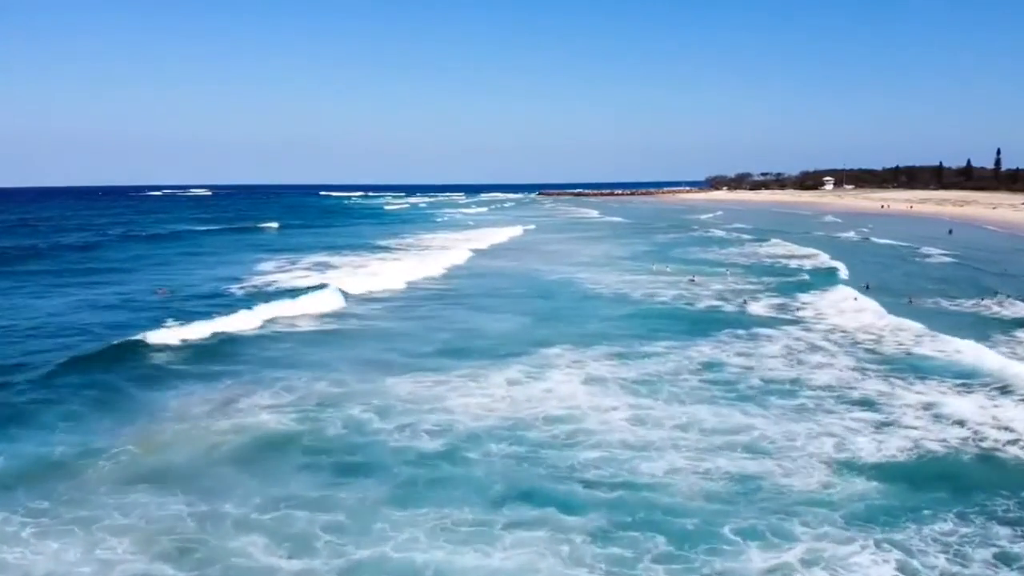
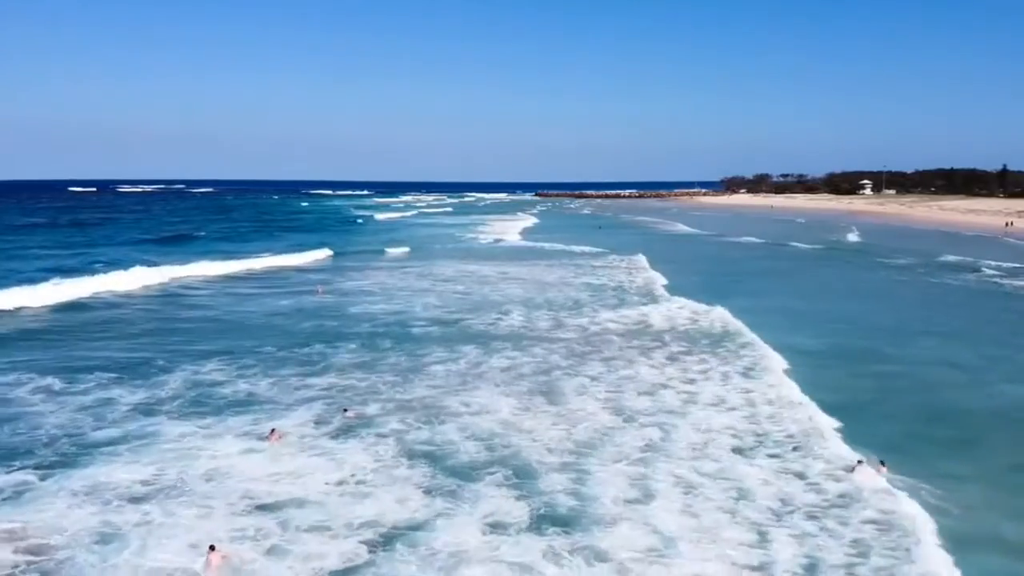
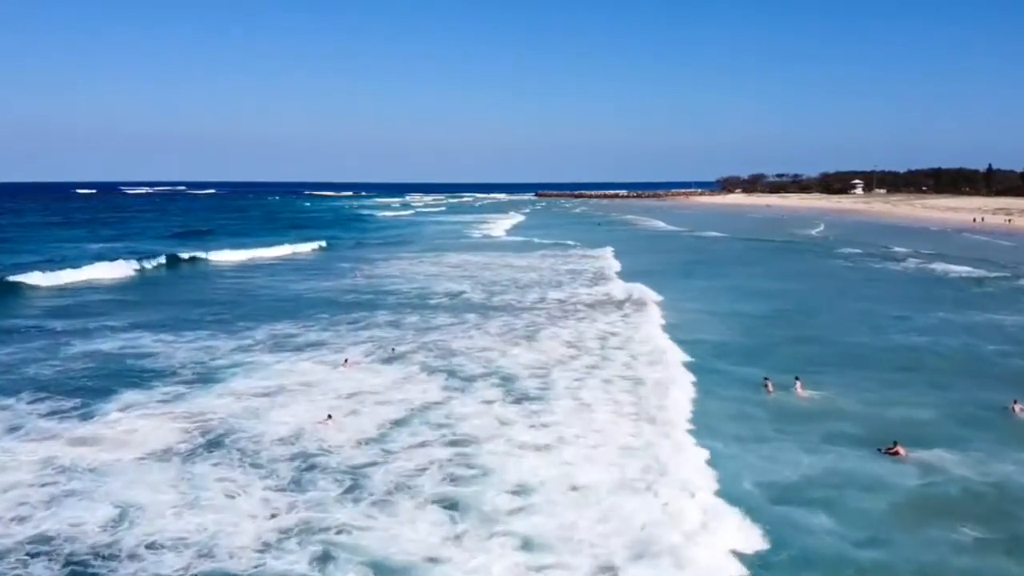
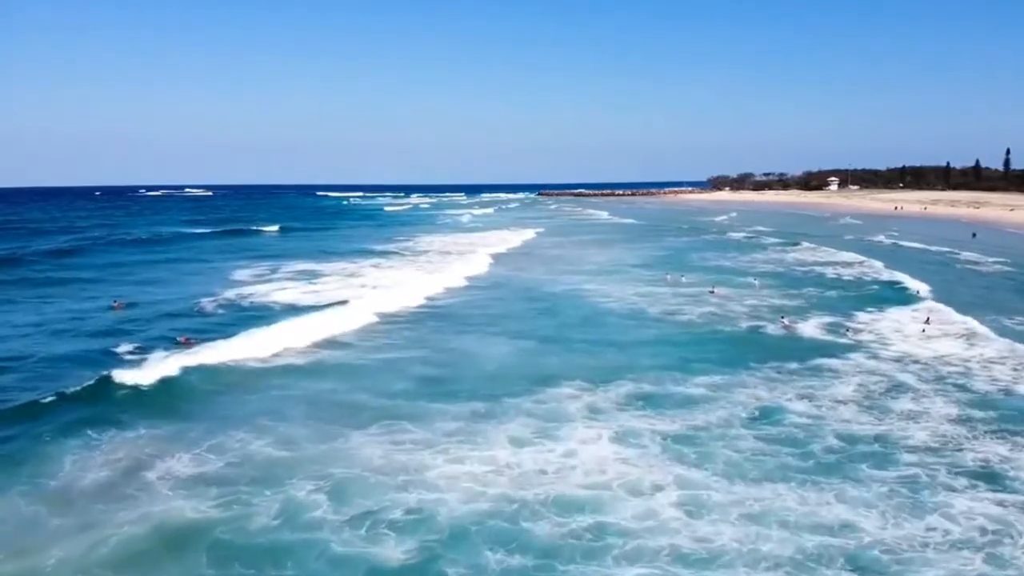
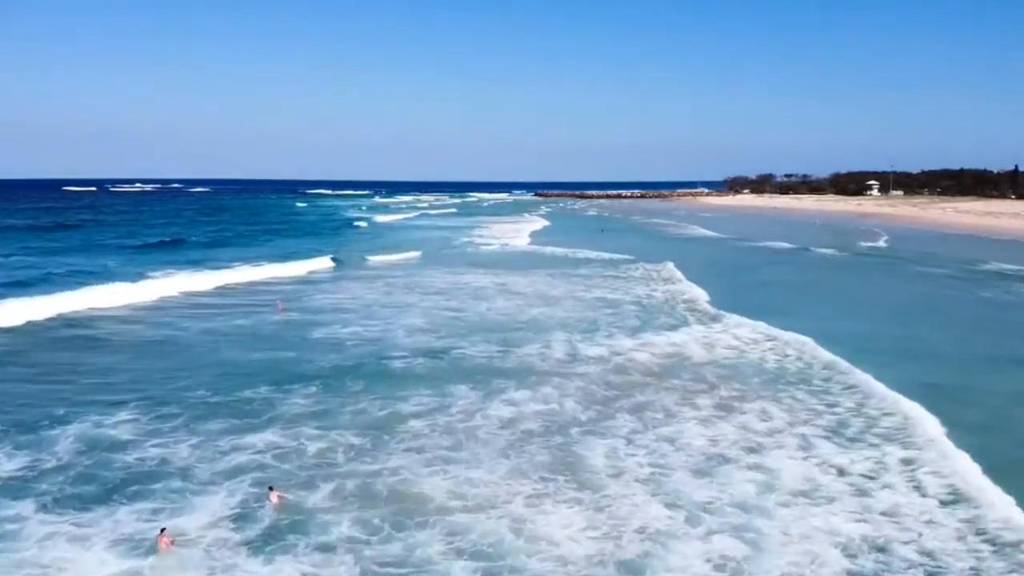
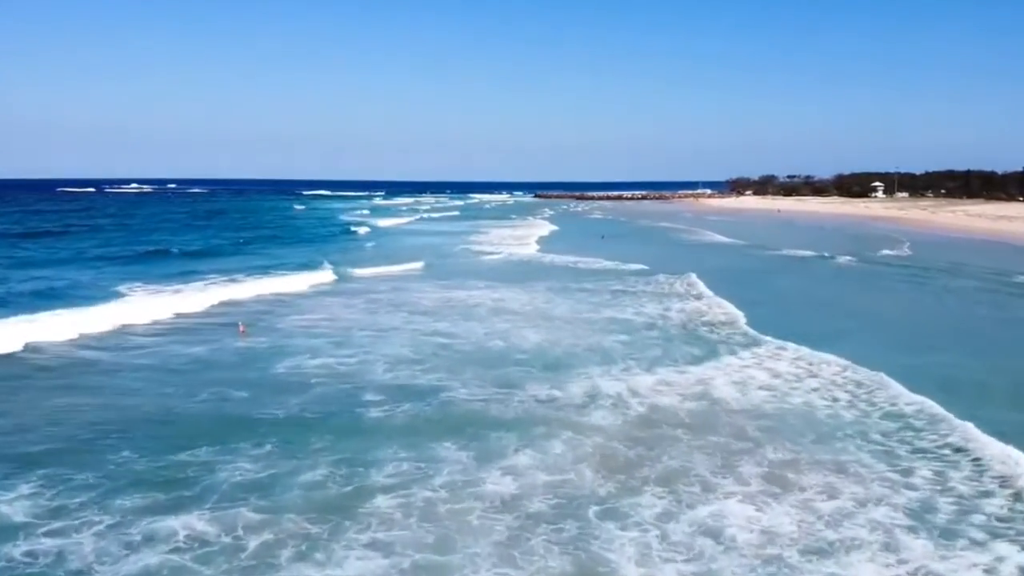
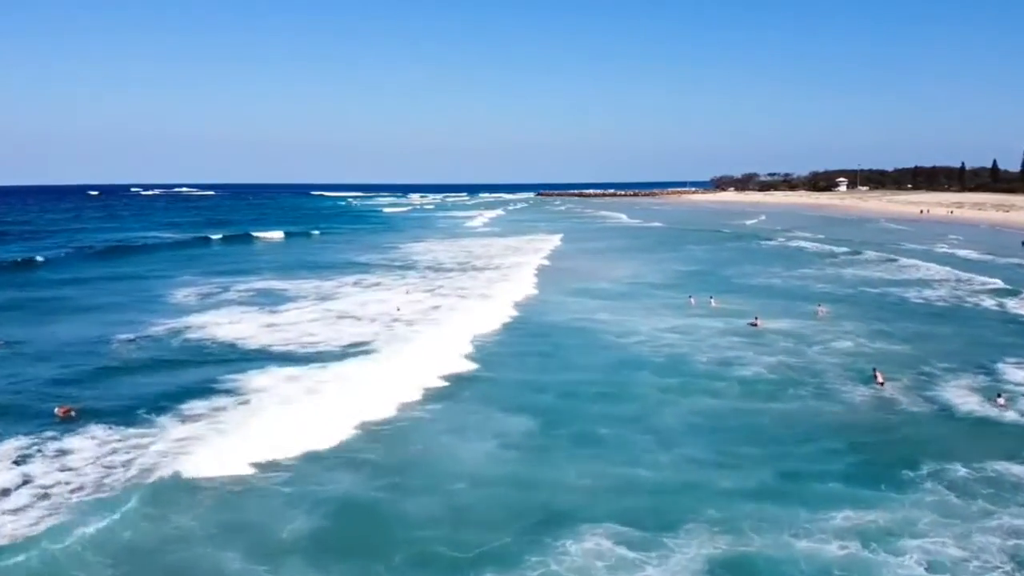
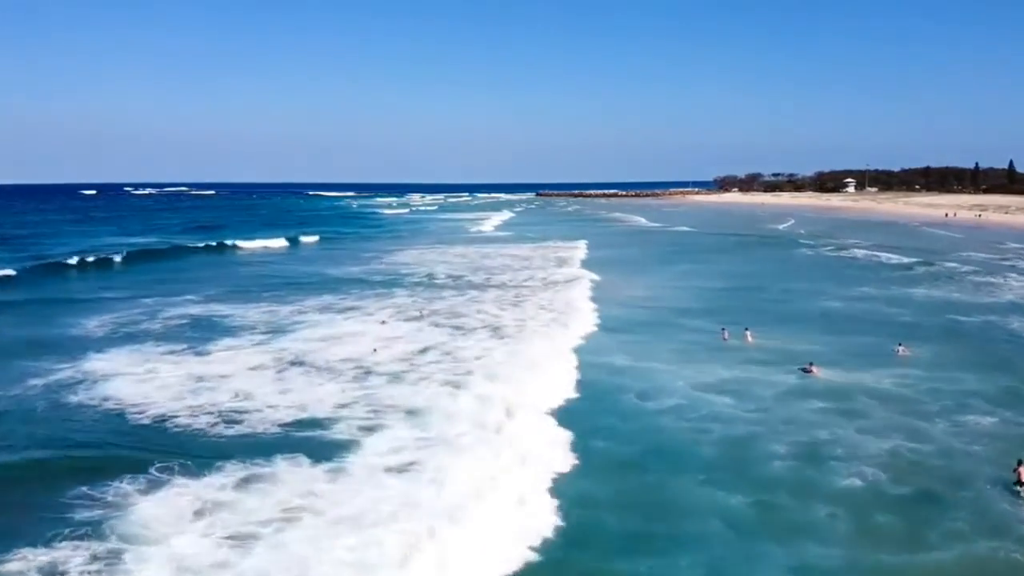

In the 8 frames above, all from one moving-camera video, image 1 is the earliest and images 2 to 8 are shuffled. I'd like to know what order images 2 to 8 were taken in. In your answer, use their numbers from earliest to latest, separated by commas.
4, 7, 8, 3, 2, 5, 6
